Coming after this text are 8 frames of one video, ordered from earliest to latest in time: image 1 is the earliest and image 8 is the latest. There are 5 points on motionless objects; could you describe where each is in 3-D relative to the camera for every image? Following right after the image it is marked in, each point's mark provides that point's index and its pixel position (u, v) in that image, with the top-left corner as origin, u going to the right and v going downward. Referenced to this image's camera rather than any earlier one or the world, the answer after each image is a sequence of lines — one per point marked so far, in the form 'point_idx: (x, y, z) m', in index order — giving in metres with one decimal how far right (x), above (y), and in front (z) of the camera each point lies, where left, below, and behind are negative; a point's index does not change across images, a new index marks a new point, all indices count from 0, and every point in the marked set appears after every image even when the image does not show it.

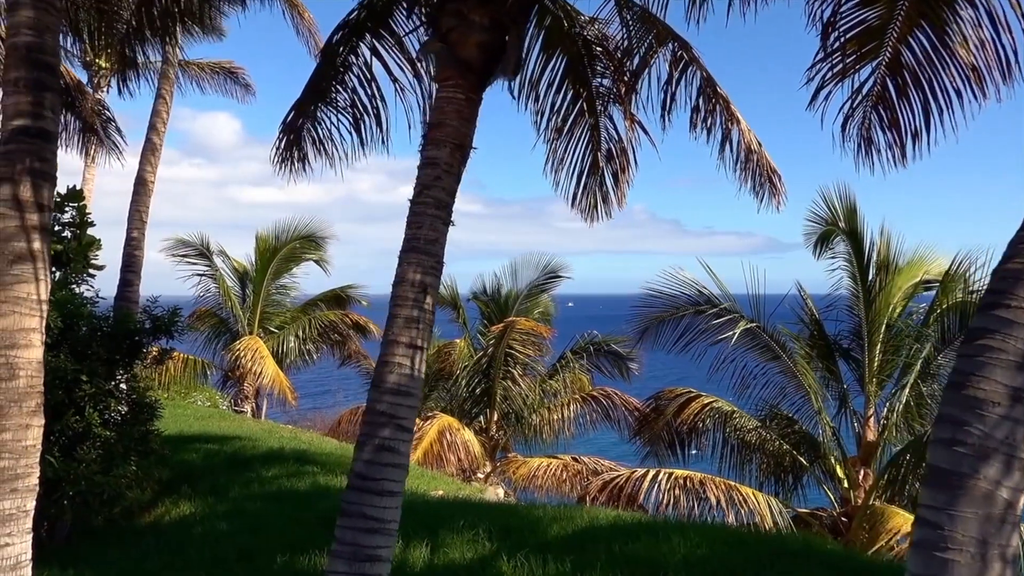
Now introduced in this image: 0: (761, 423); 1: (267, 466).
0: (+3.1, -1.7, +10.5) m
1: (-2.5, -1.8, +8.5) m
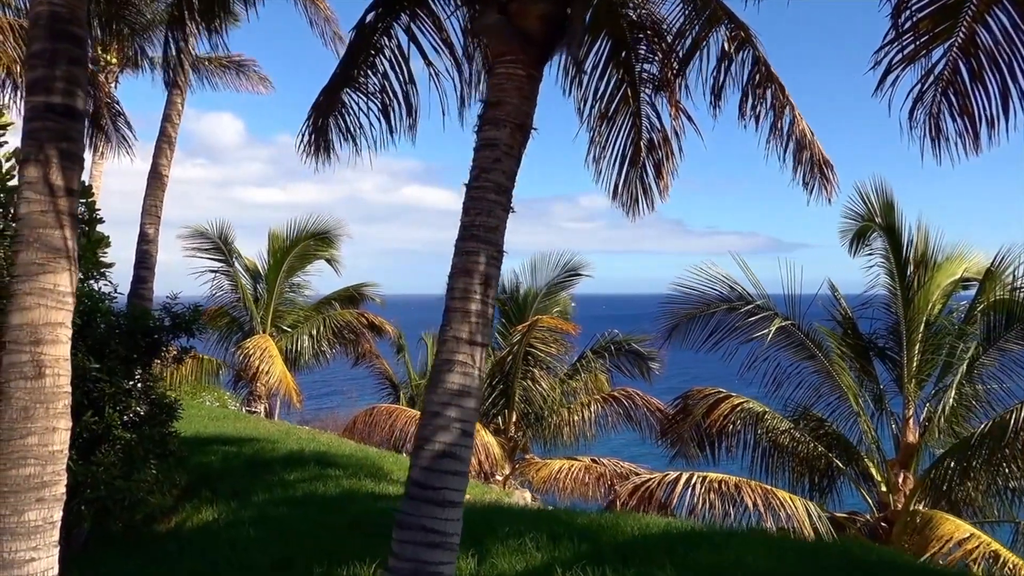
0: (+3.4, -1.6, +10.2) m
1: (-2.2, -1.8, +8.2) m
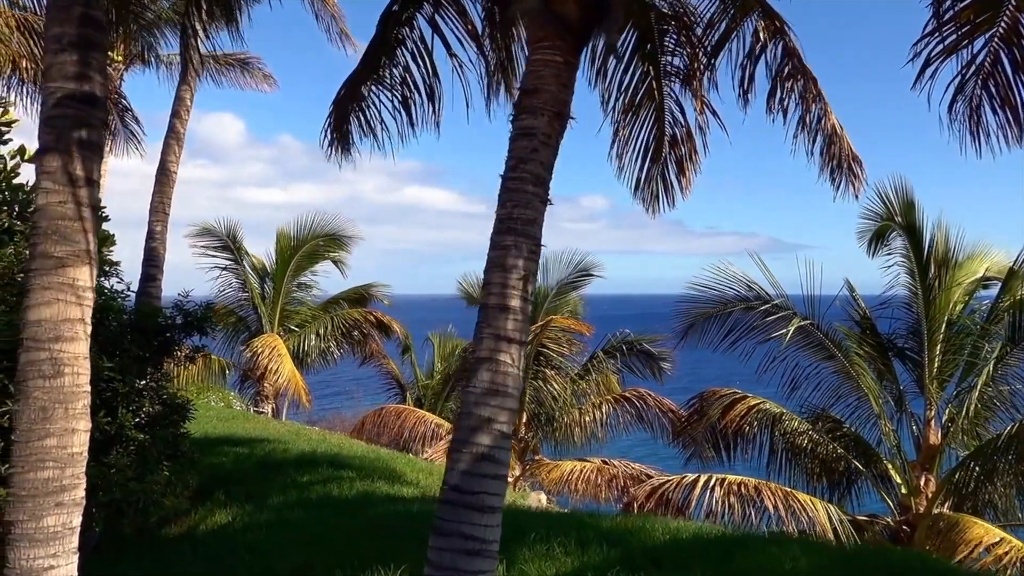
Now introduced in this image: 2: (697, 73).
0: (+3.5, -1.6, +10.0) m
1: (-2.0, -1.7, +8.0) m
2: (+1.3, +1.6, +6.2) m
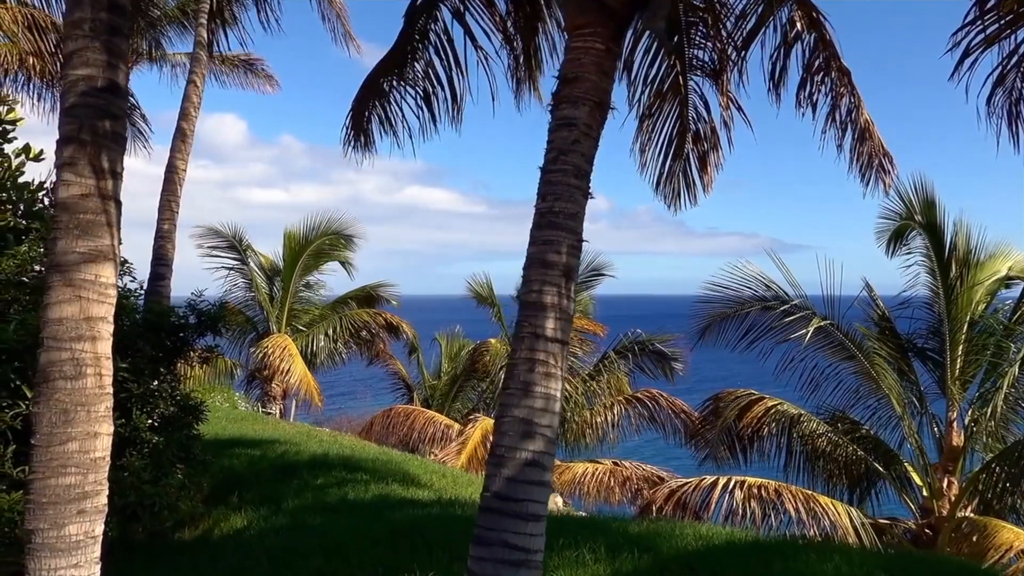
0: (+3.7, -1.6, +9.9) m
1: (-1.8, -1.7, +7.9) m
2: (+1.5, +1.6, +6.0) m
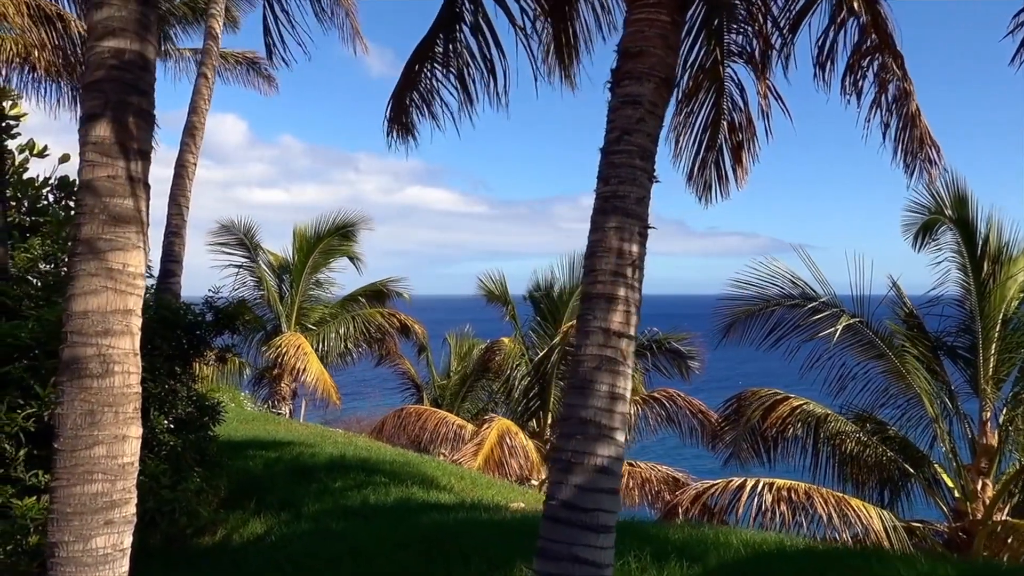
0: (+3.9, -1.6, +9.6) m
1: (-1.6, -1.7, +7.6) m
2: (+1.7, +1.6, +5.7) m
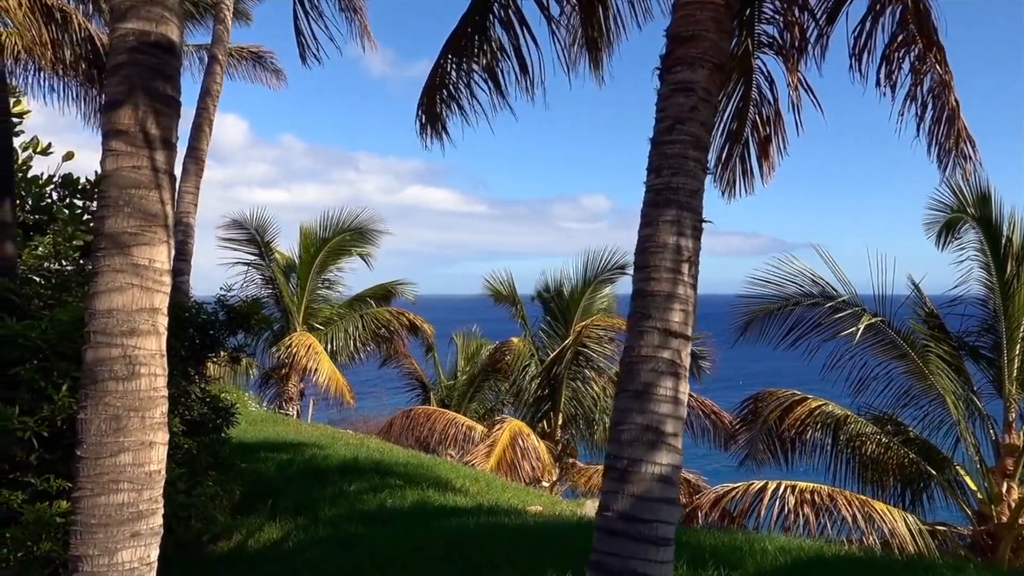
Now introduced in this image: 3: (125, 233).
0: (+4.1, -1.6, +9.4) m
1: (-1.5, -1.7, +7.5) m
2: (+1.9, +1.6, +5.6) m
3: (-1.3, +0.2, +2.8) m
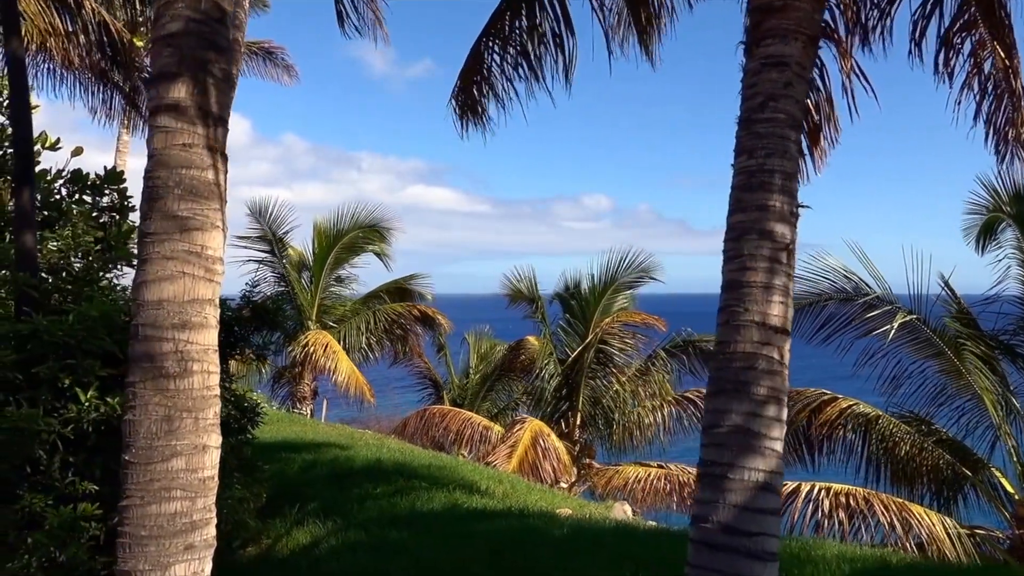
0: (+4.4, -1.5, +9.2) m
1: (-1.2, -1.7, +7.2) m
2: (+2.2, +1.7, +5.3) m
3: (-1.1, +0.2, +2.6) m
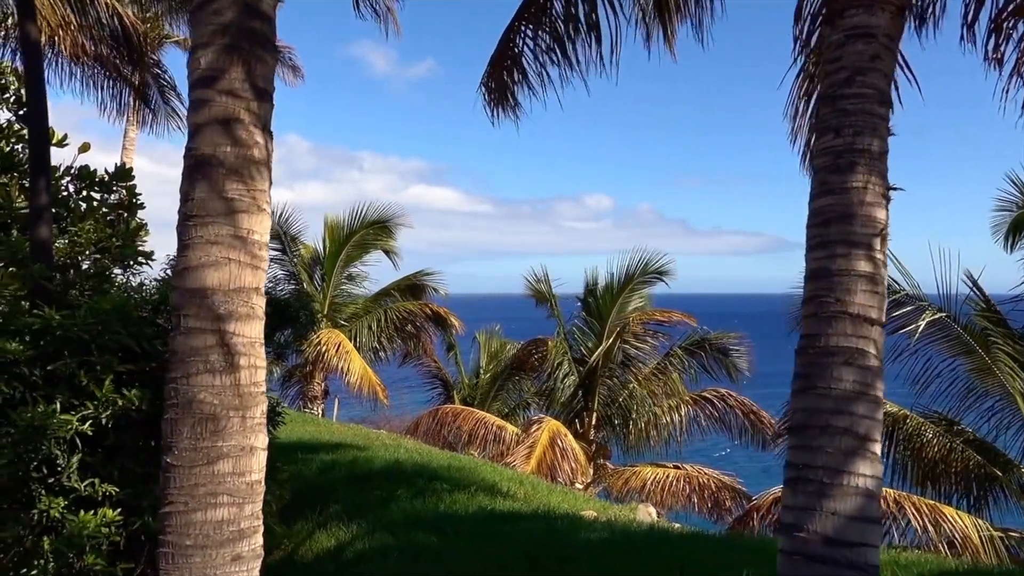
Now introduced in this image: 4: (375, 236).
0: (+4.6, -1.5, +9.0) m
1: (-1.0, -1.6, +7.0) m
2: (+2.4, +1.7, +5.1) m
3: (-0.9, +0.2, +2.4) m
4: (-2.3, +0.9, +14.6) m
